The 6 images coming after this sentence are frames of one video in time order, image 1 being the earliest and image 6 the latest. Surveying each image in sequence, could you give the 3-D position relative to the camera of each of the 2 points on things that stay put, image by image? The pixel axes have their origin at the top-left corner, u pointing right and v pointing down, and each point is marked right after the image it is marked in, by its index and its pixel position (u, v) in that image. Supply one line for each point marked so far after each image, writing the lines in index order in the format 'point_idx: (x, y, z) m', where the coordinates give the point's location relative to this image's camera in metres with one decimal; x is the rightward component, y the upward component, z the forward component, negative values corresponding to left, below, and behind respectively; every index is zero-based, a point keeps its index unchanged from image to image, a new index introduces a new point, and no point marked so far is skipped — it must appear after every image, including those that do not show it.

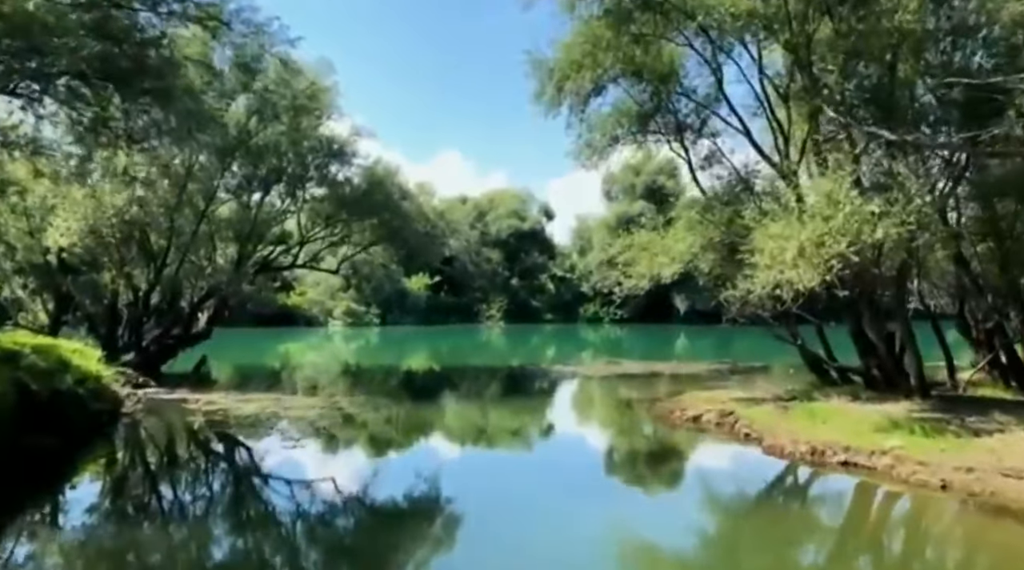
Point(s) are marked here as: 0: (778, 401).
0: (+5.3, -2.3, +18.0) m
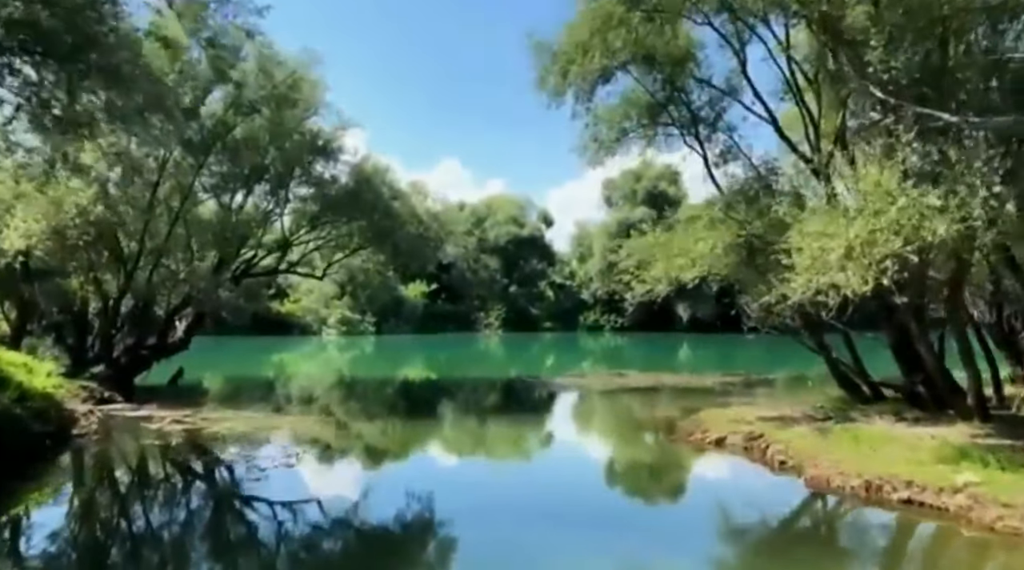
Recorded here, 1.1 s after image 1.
0: (+5.3, -2.4, +16.0) m
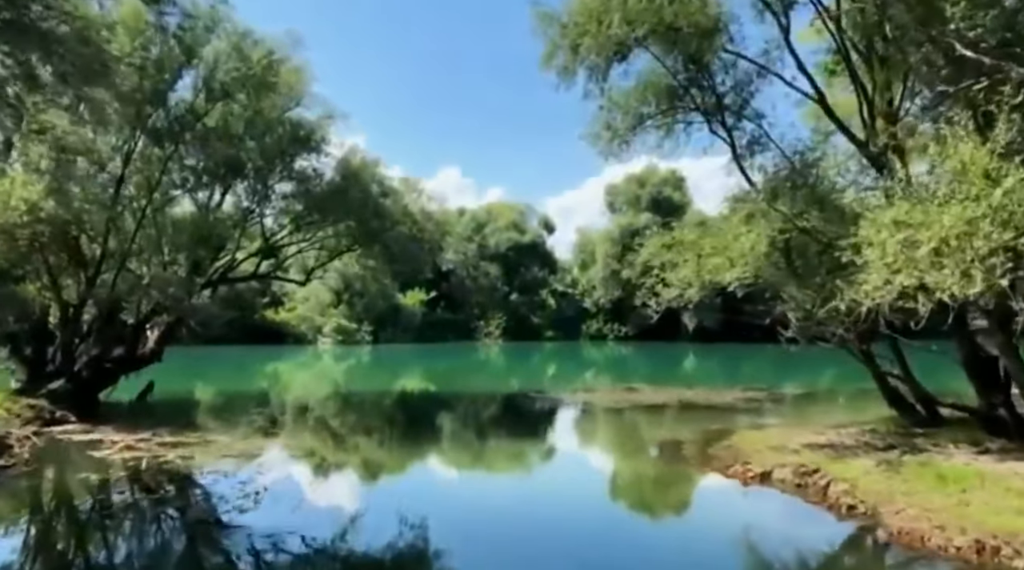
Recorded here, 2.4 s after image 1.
0: (+5.3, -2.5, +13.4) m
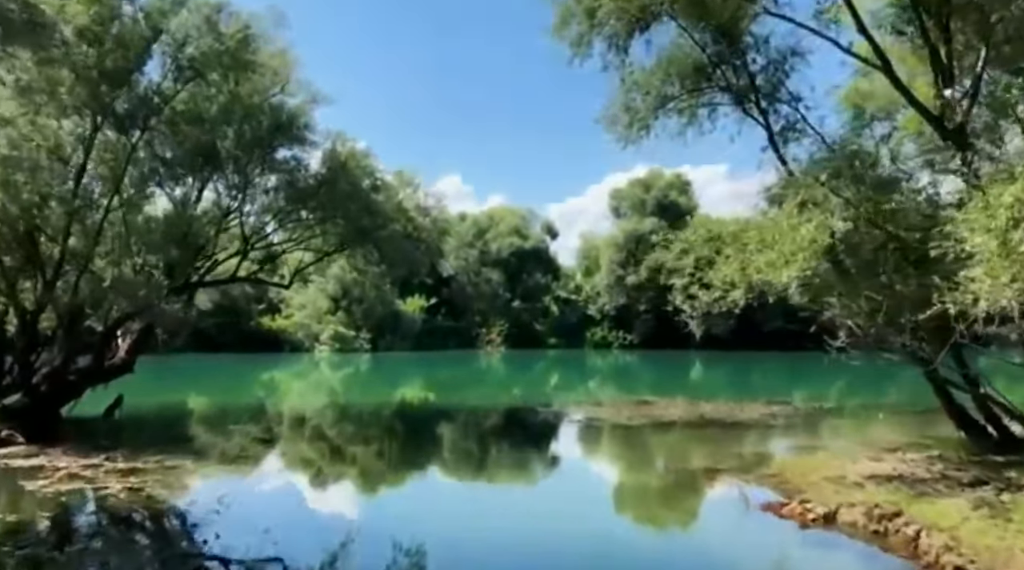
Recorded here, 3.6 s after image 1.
0: (+5.4, -2.5, +11.0) m
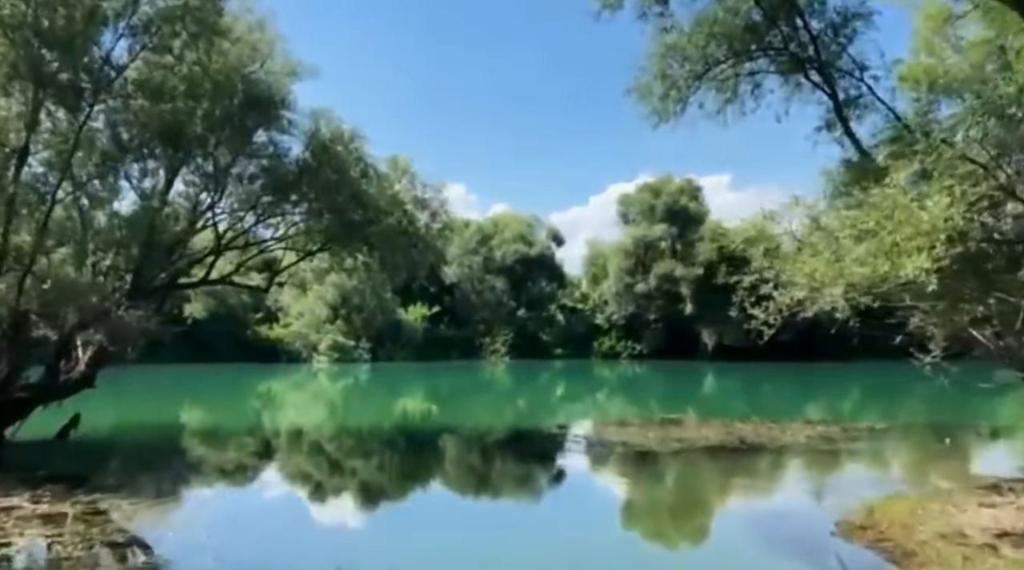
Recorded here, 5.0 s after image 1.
0: (+5.6, -2.4, +8.1) m
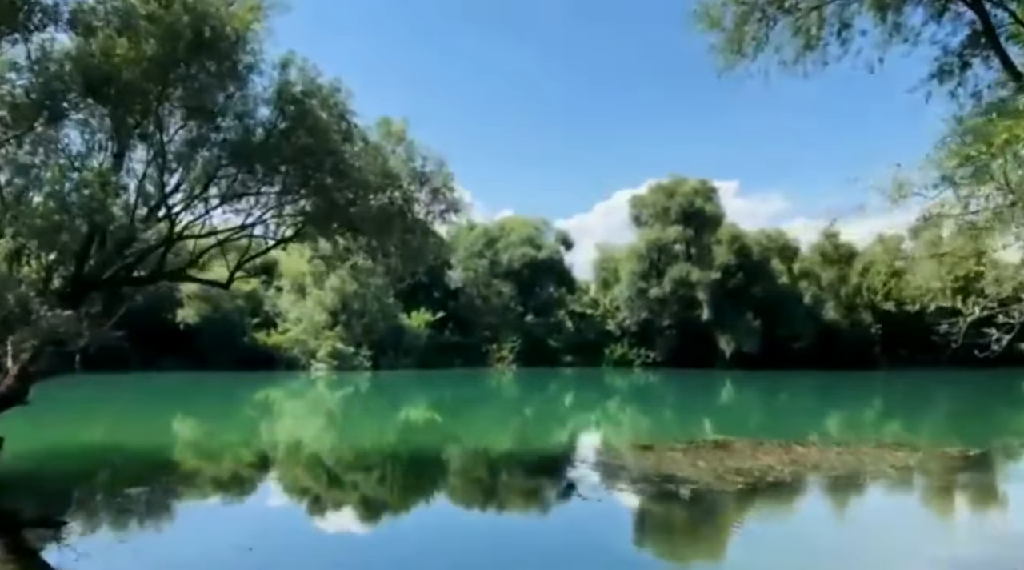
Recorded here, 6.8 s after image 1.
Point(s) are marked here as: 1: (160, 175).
0: (+5.9, -2.3, +4.2) m
1: (-6.6, +2.0, +17.2) m
